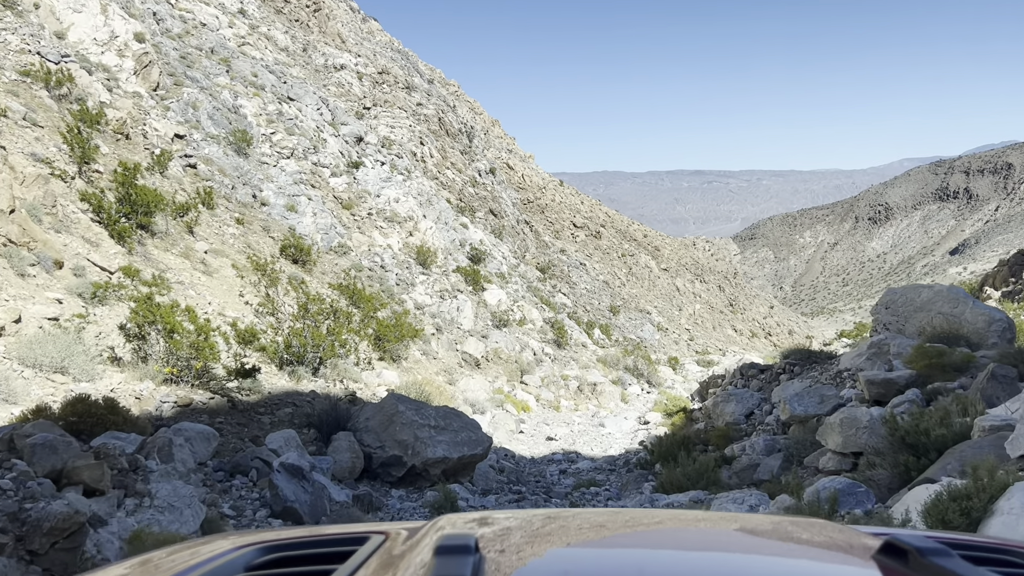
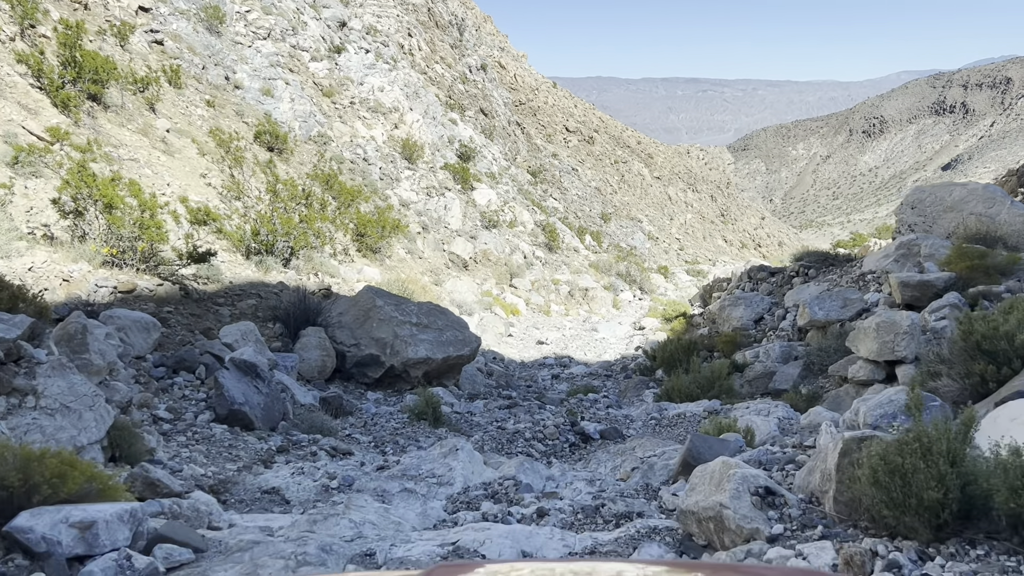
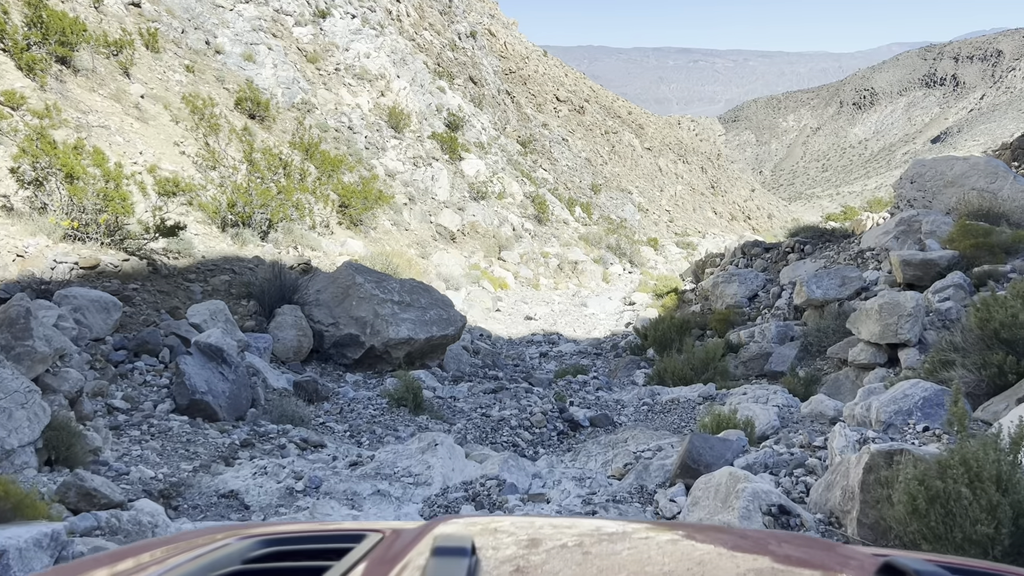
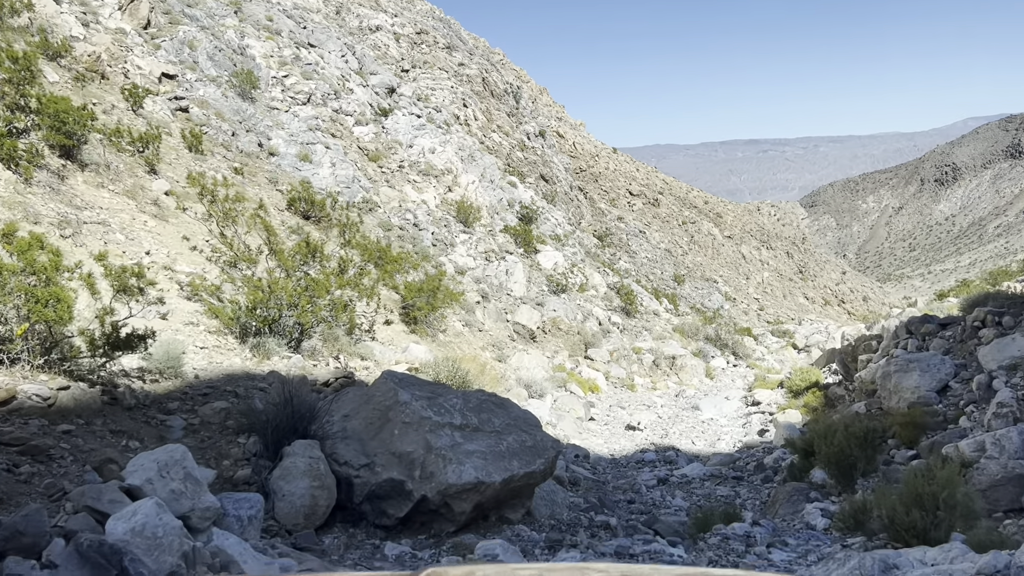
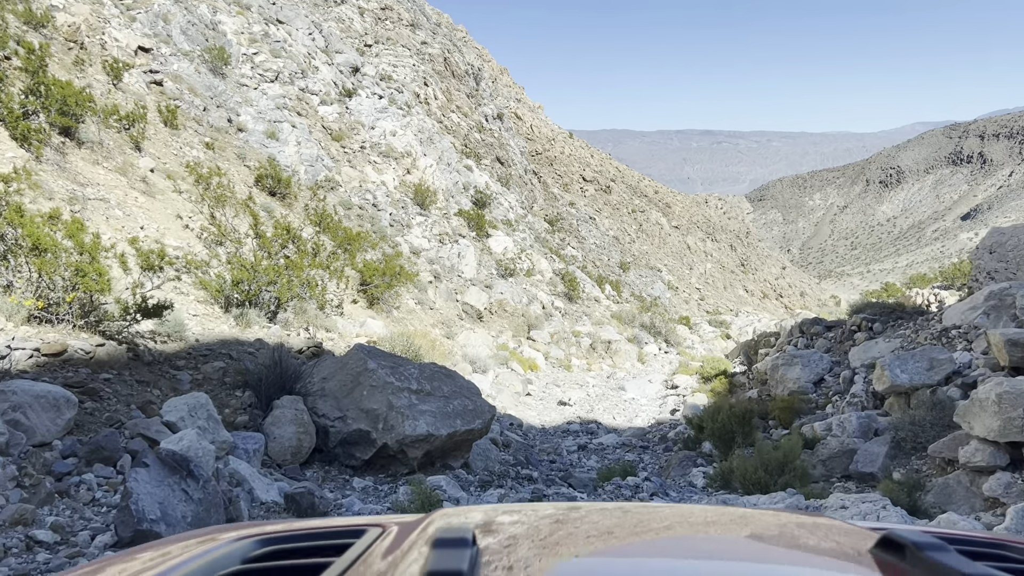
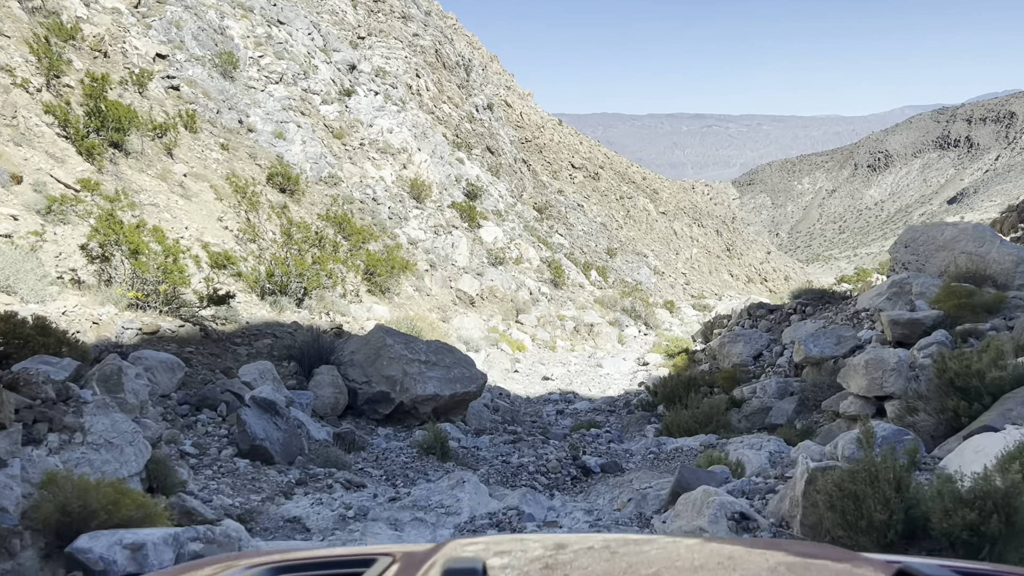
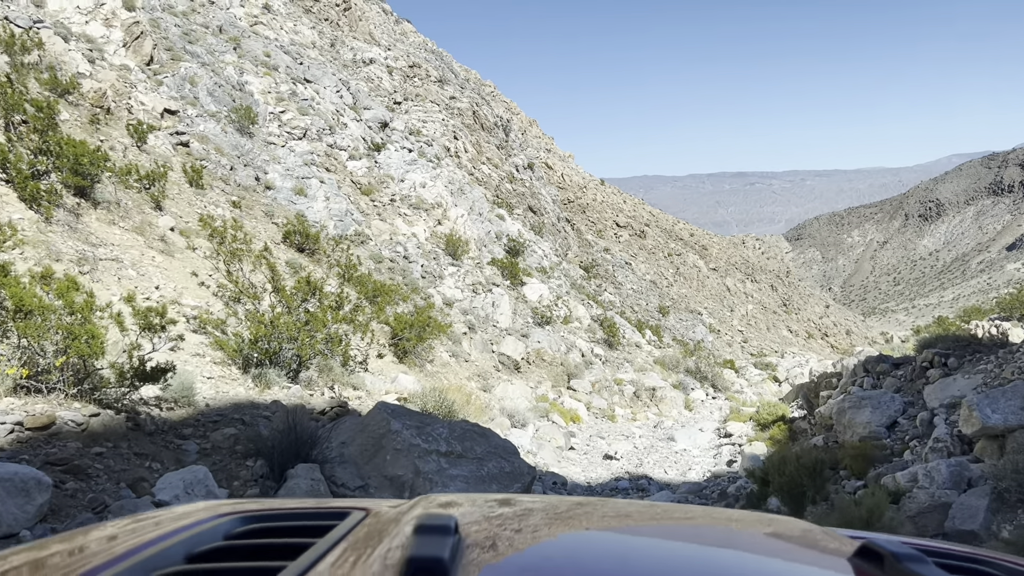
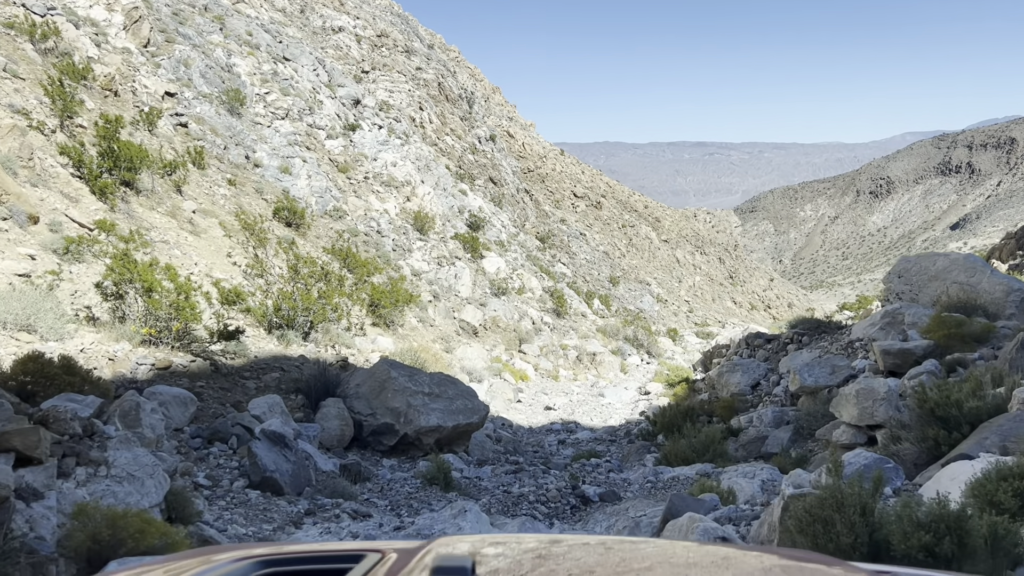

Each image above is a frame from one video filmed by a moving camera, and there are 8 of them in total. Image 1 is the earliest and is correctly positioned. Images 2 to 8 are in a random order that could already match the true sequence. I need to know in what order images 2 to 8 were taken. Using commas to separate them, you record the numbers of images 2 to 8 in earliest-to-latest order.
8, 6, 2, 3, 5, 7, 4
